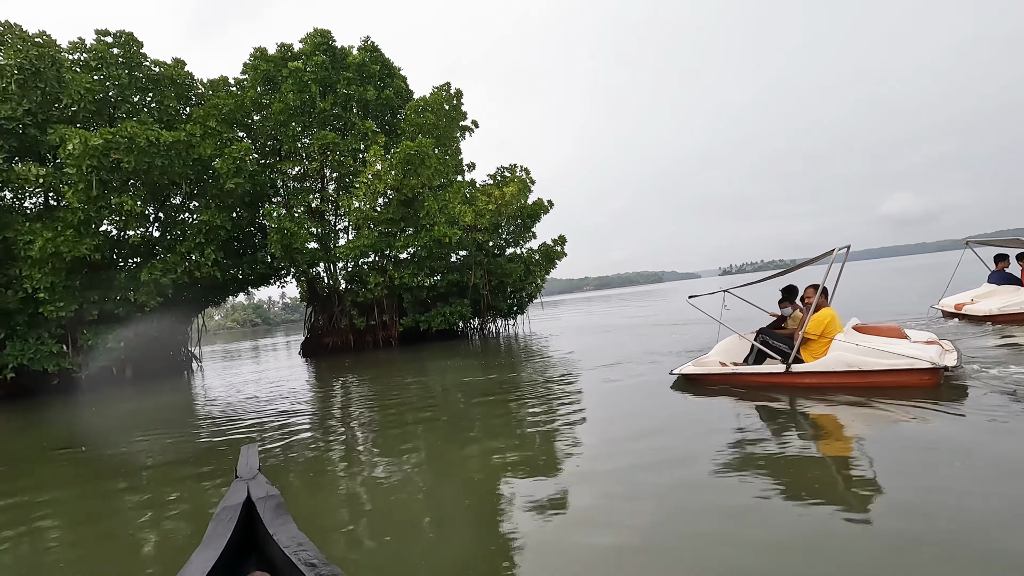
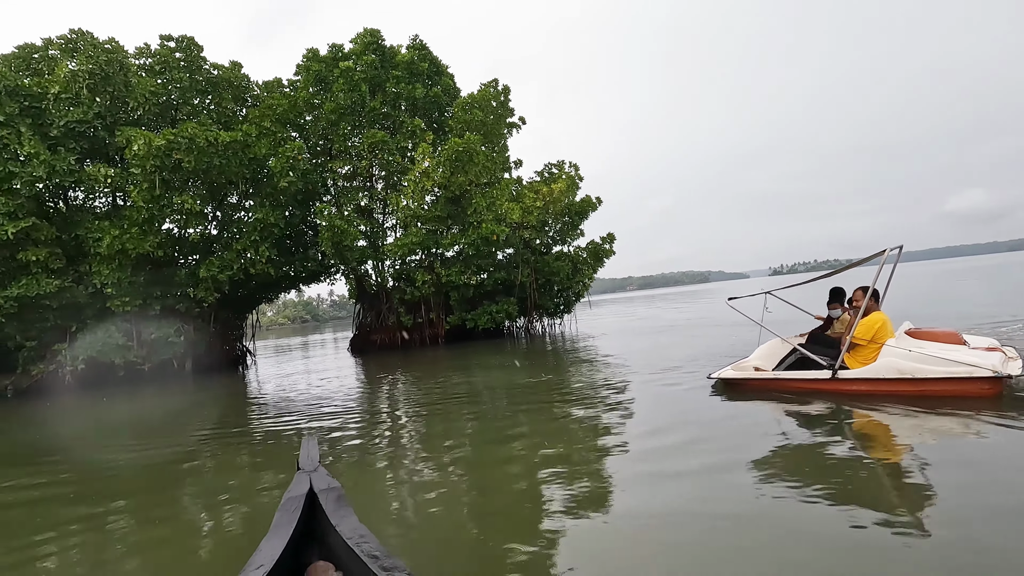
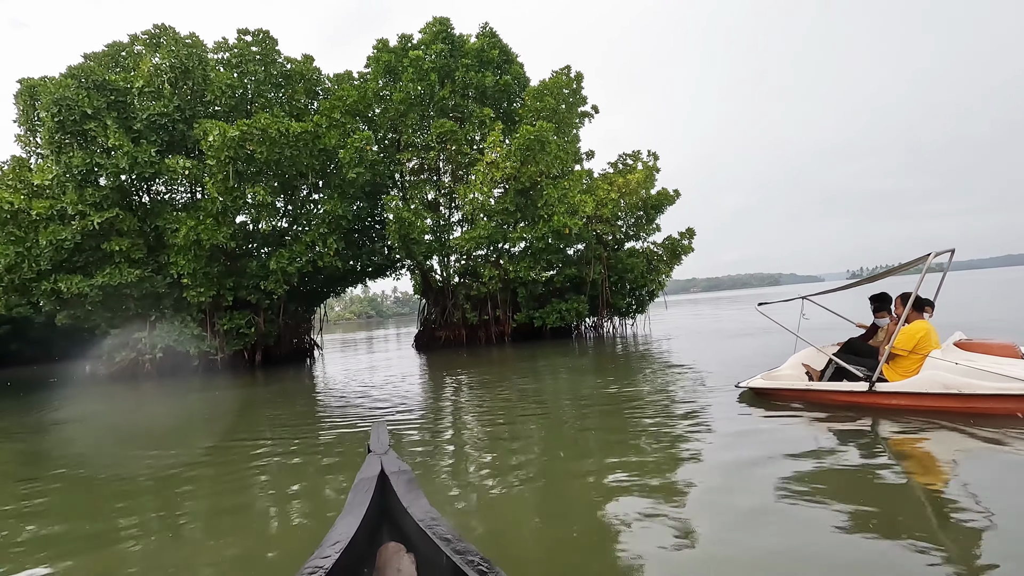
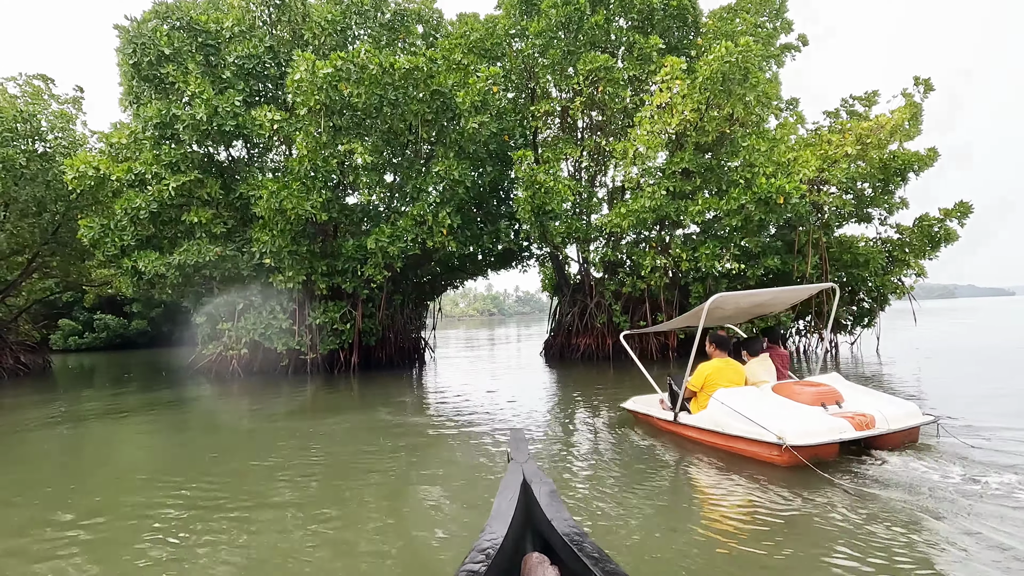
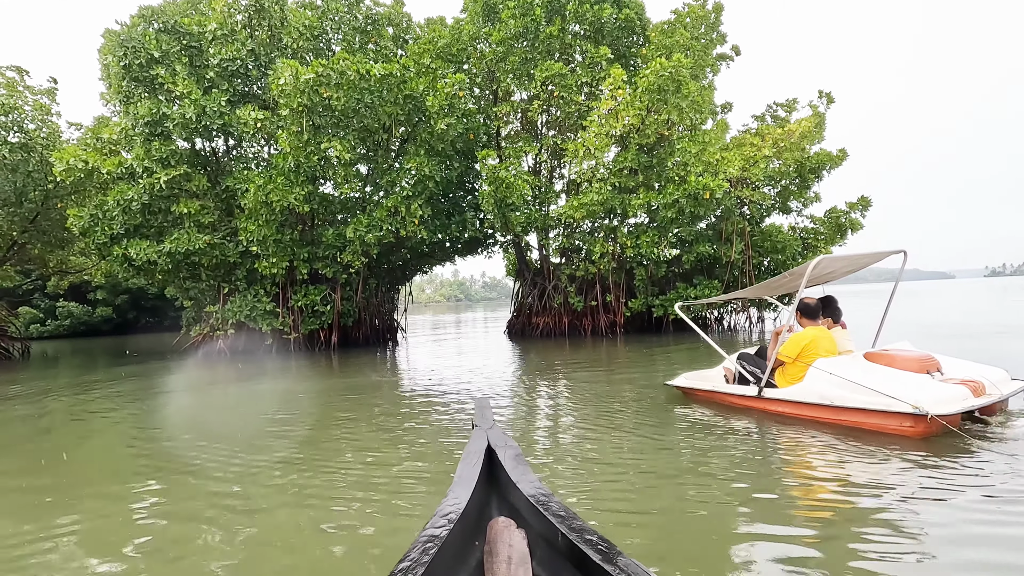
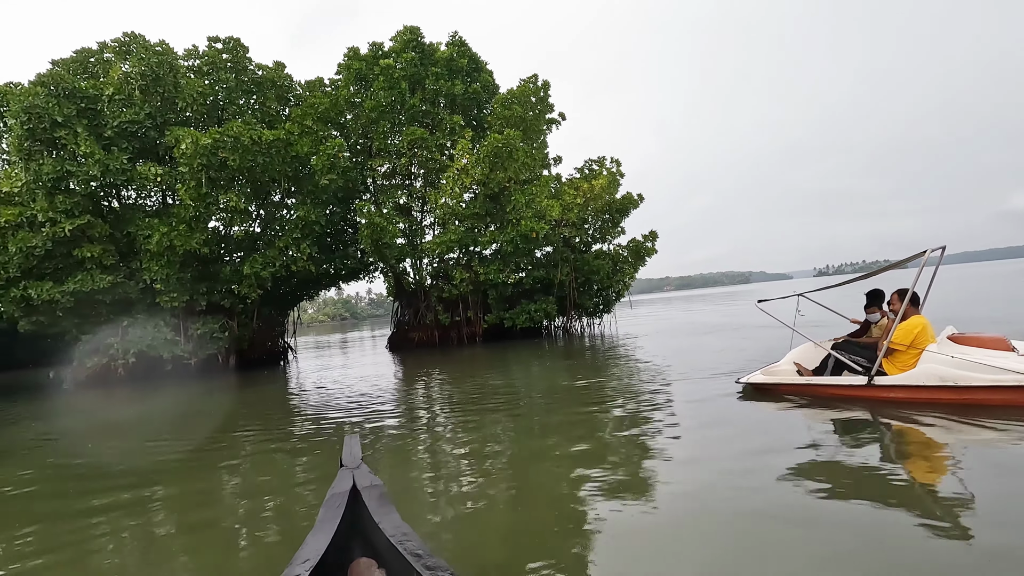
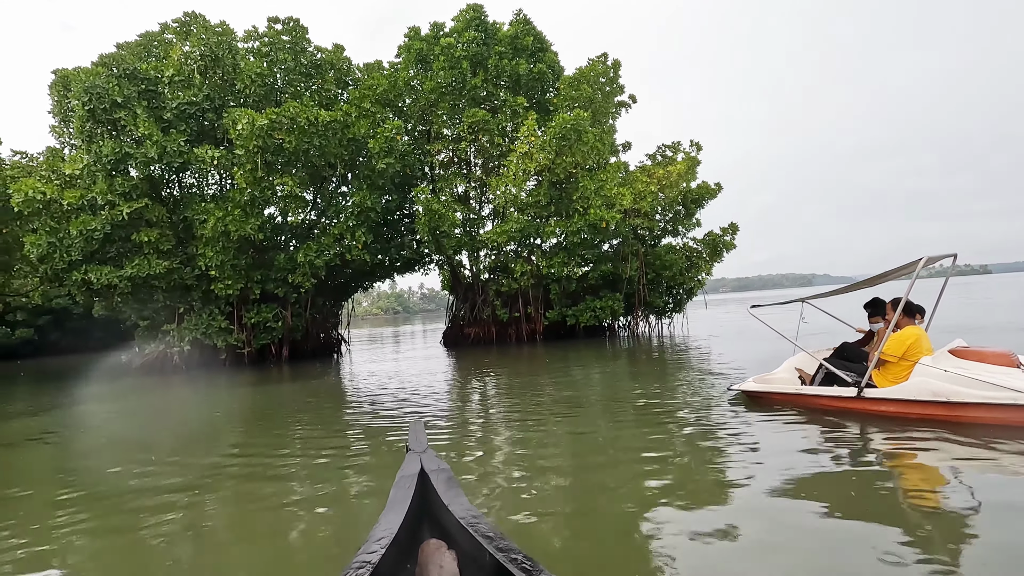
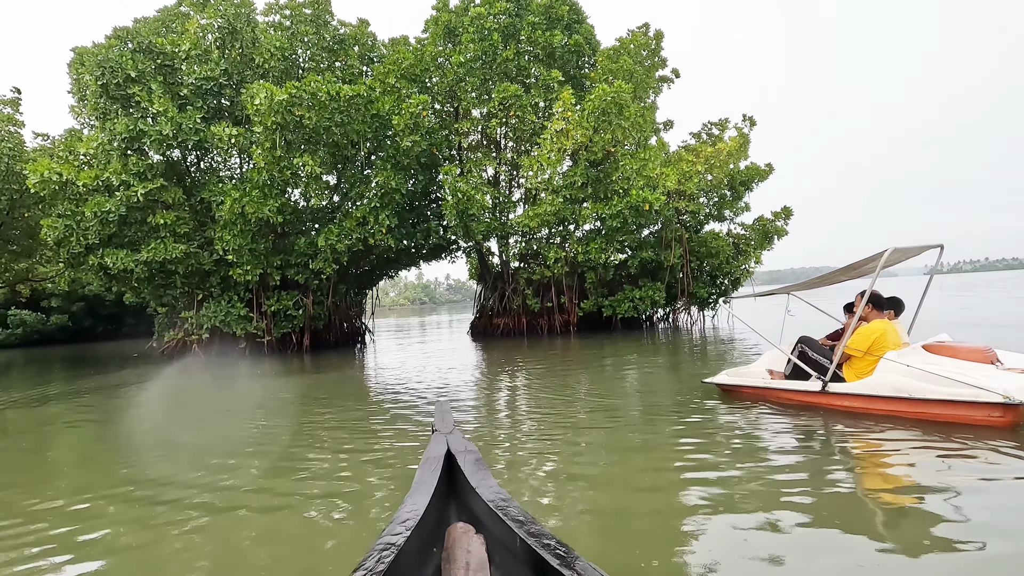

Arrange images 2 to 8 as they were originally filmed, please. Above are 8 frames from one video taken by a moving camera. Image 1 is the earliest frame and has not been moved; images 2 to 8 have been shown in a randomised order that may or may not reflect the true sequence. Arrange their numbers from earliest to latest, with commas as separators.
2, 6, 3, 7, 8, 5, 4
